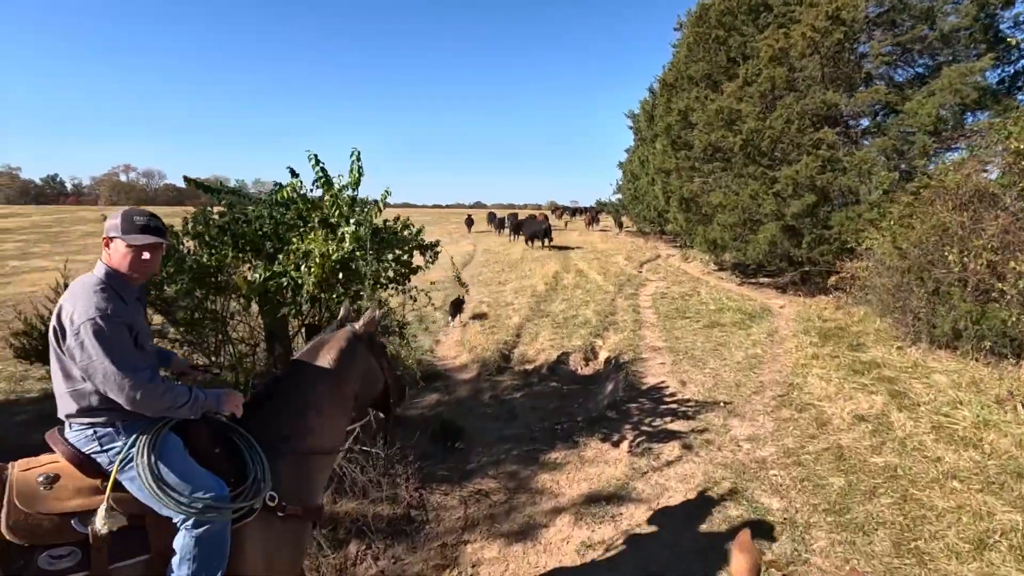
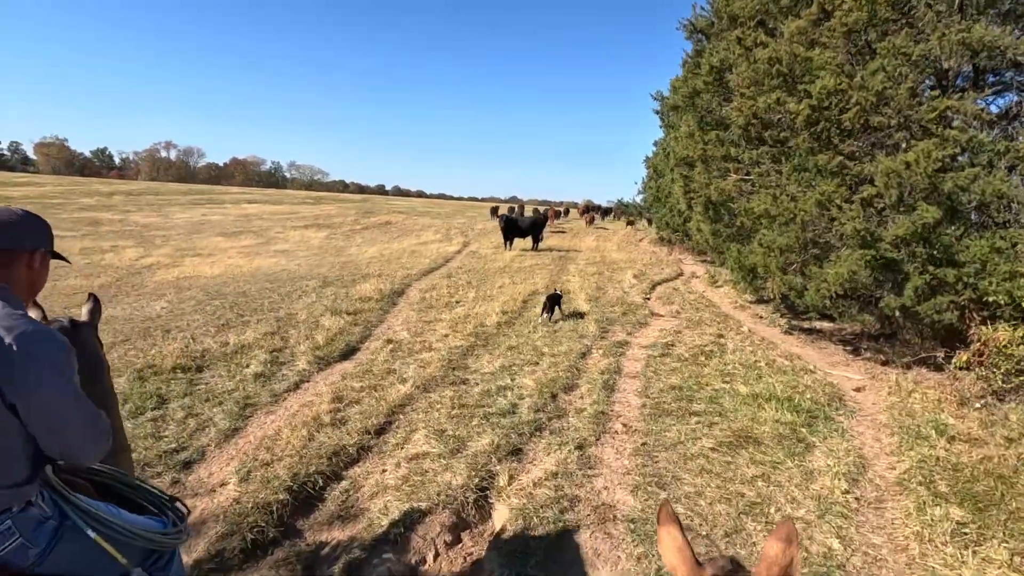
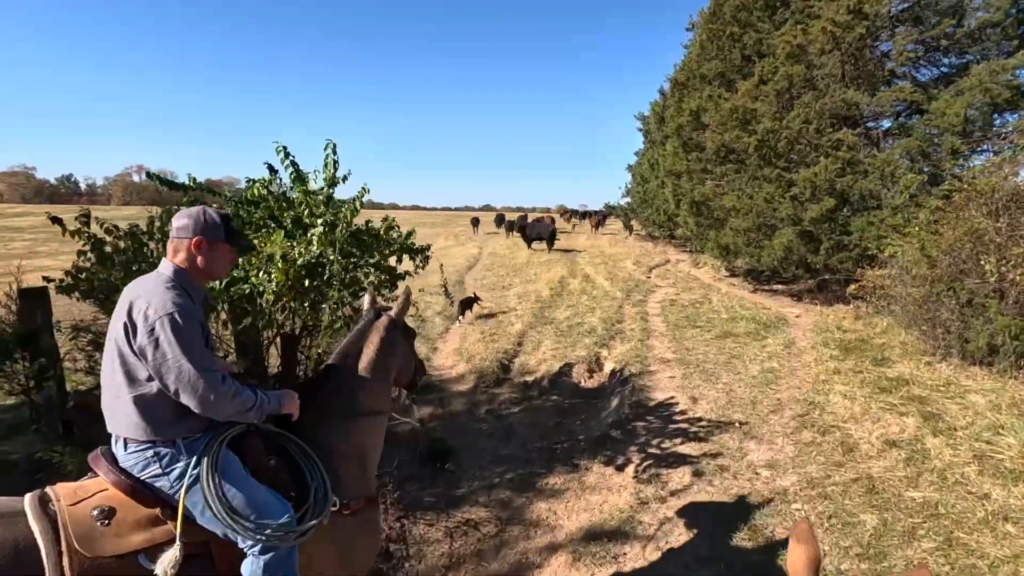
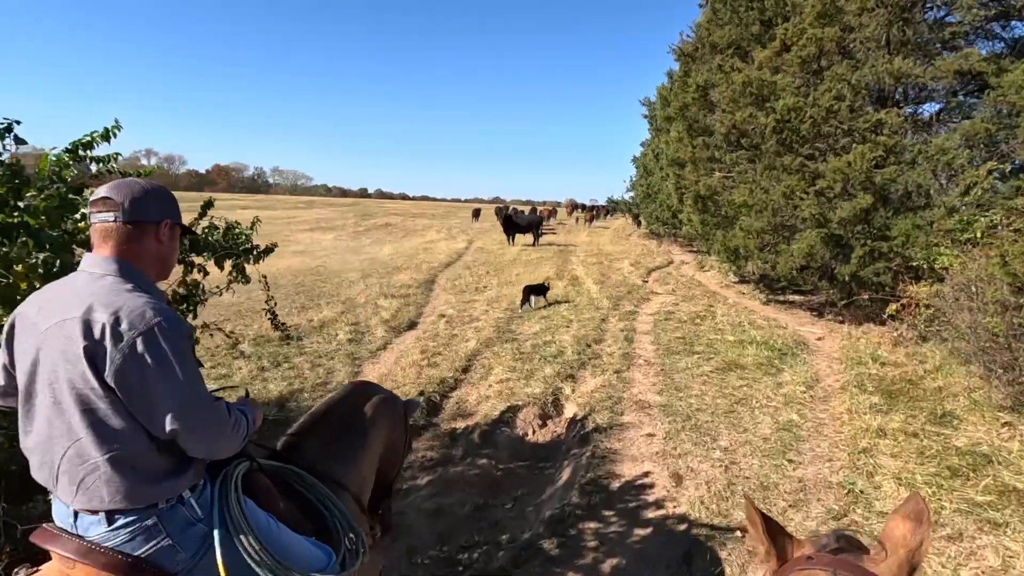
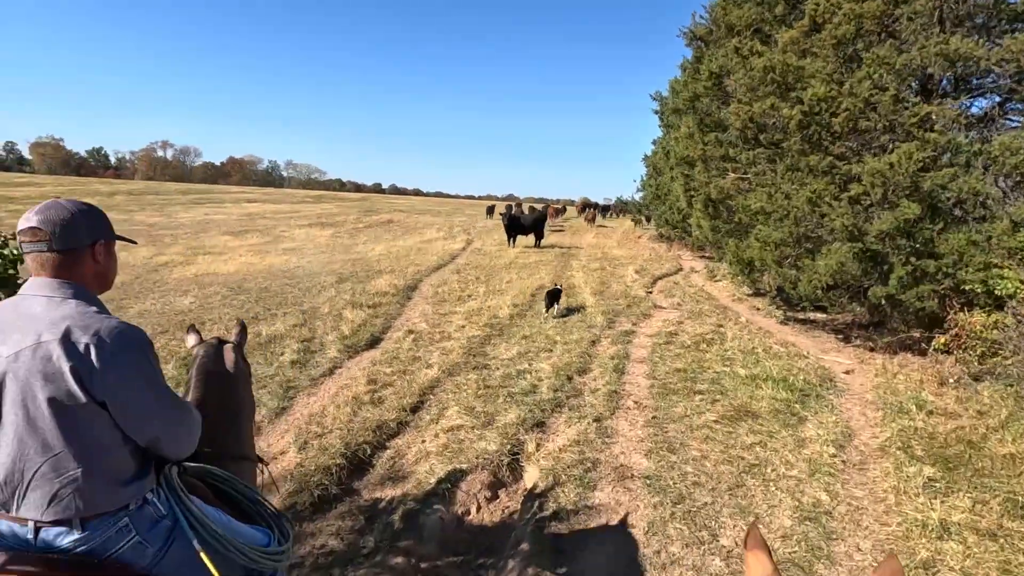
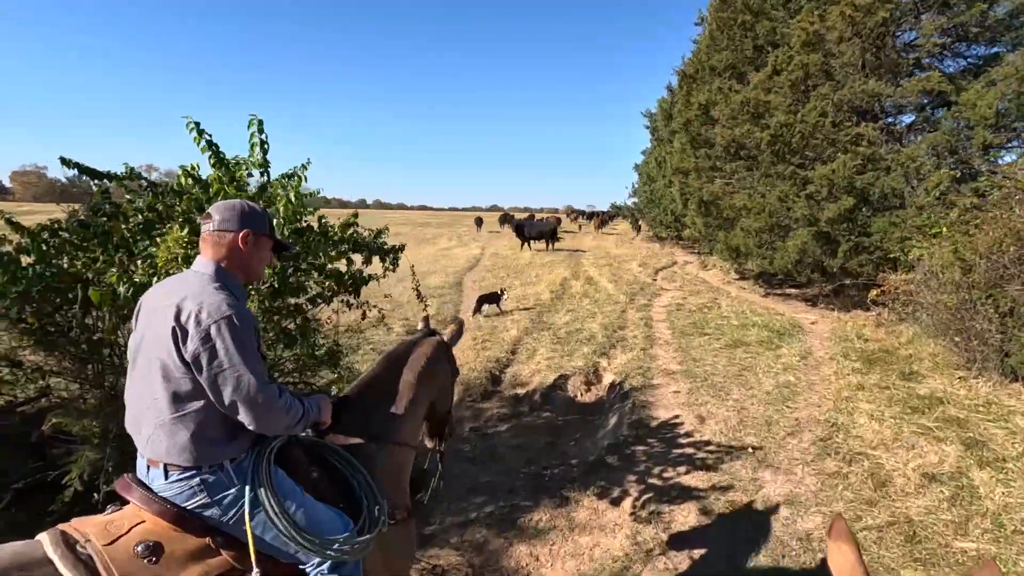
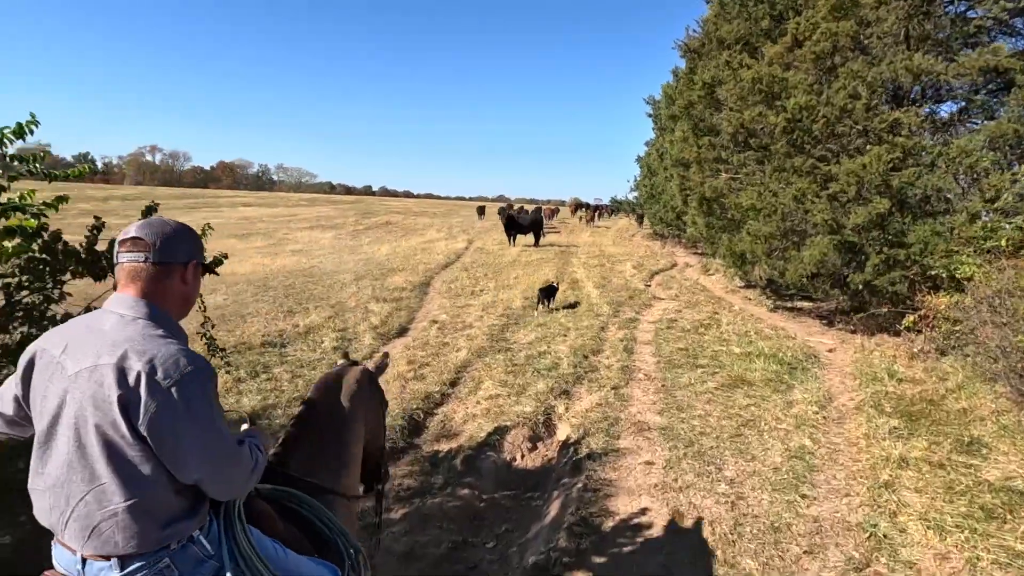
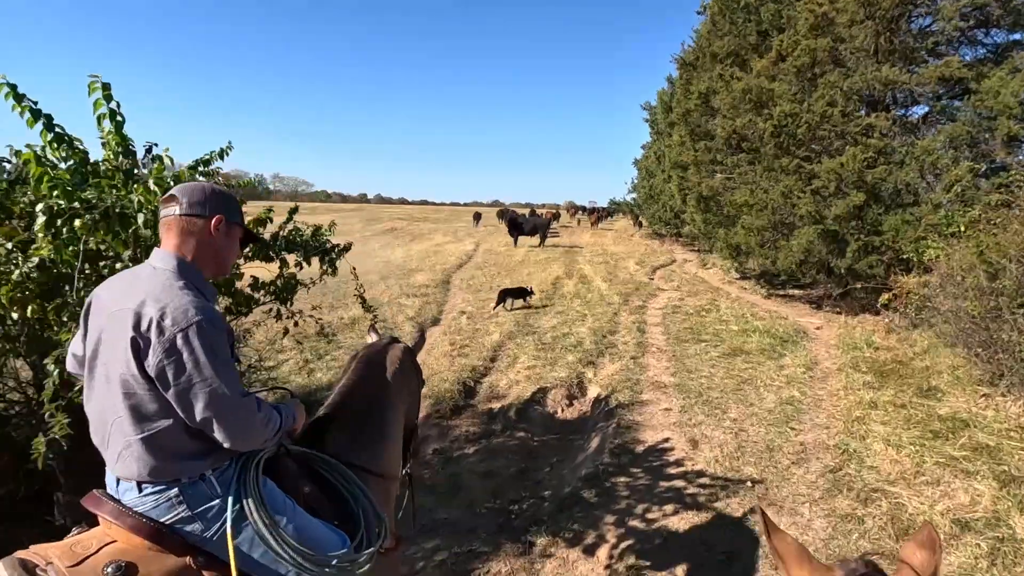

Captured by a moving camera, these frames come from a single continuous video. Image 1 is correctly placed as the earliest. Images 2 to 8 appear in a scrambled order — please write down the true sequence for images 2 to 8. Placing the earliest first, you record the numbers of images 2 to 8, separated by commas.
3, 6, 8, 4, 7, 5, 2
